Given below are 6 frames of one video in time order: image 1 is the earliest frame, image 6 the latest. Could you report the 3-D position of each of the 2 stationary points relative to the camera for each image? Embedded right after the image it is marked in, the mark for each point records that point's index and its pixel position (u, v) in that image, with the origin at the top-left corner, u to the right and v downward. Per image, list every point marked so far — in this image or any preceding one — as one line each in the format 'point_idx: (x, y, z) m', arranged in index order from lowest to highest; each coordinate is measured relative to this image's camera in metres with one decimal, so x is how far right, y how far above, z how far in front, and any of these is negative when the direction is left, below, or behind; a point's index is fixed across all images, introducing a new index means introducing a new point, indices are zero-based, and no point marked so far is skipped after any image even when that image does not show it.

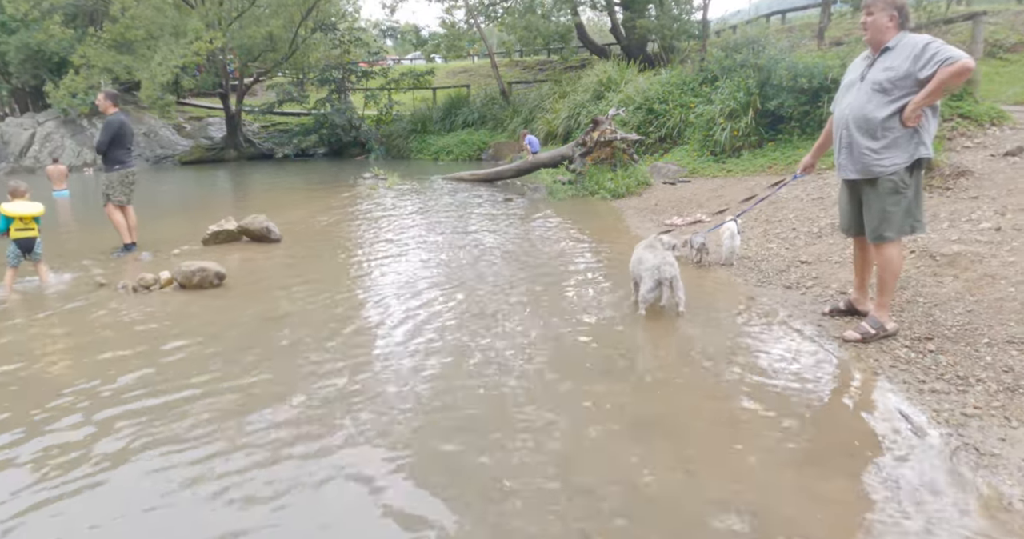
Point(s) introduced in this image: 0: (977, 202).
0: (+5.1, +0.7, +6.6) m
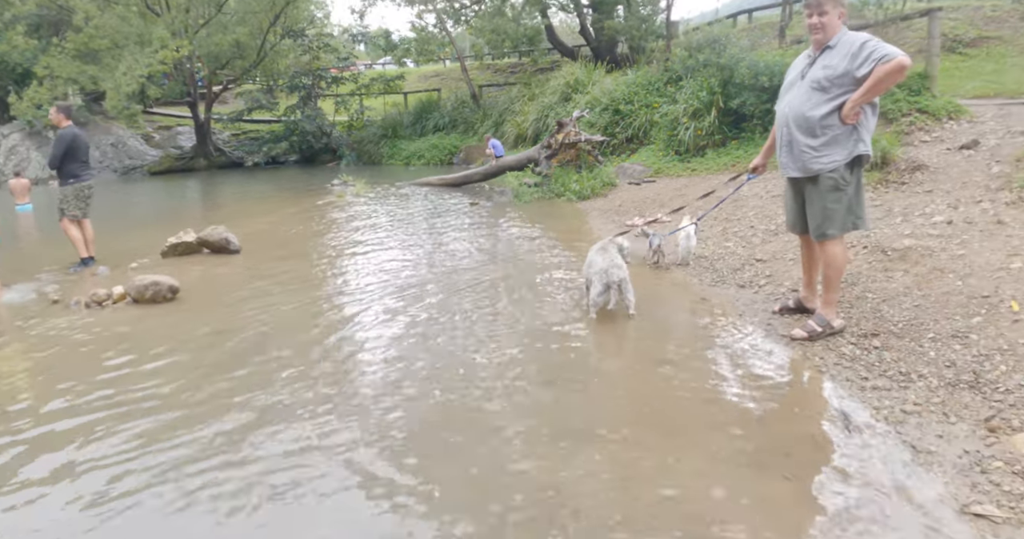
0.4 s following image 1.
0: (+4.6, +0.8, +6.6) m
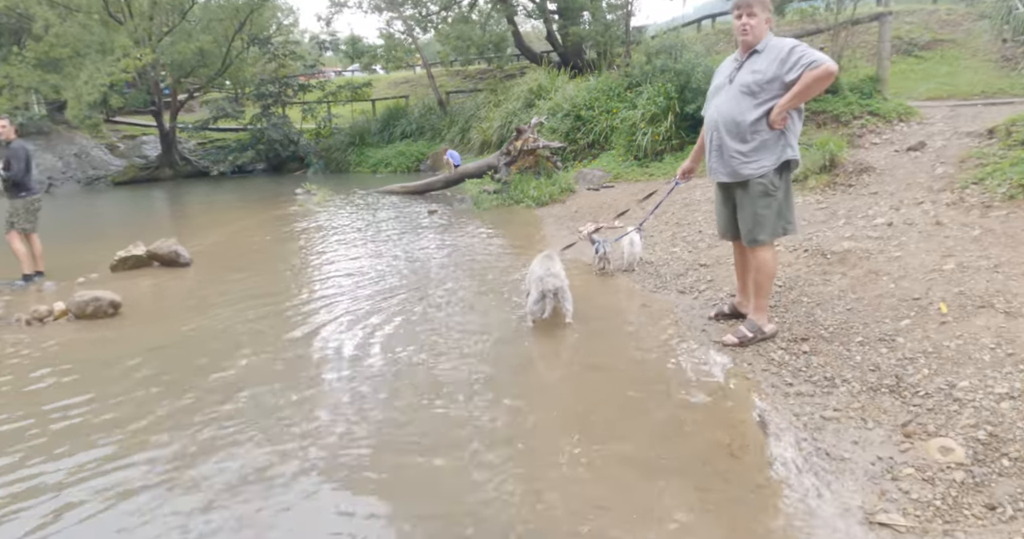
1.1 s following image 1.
0: (+4.0, +0.8, +6.6) m
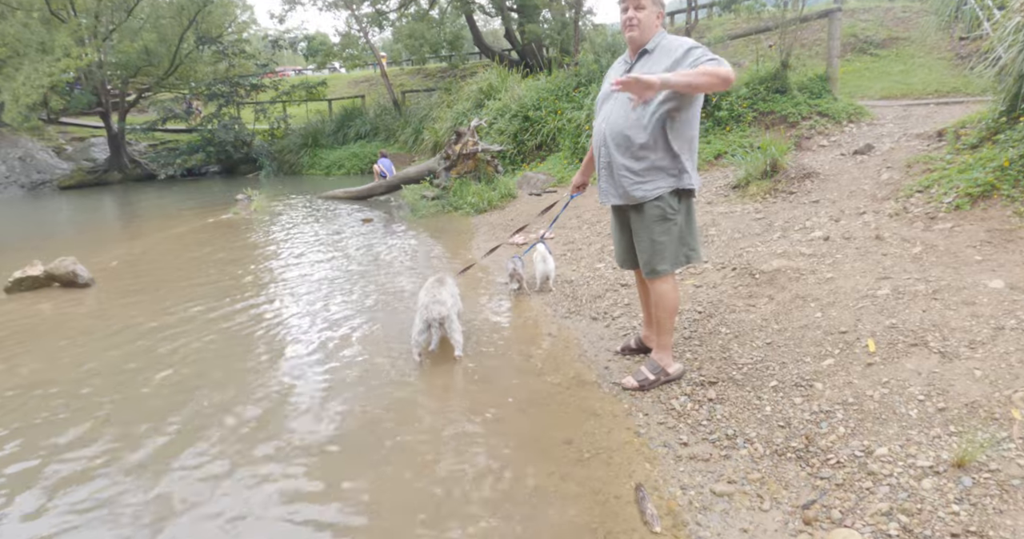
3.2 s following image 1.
0: (+3.1, +0.6, +6.1) m
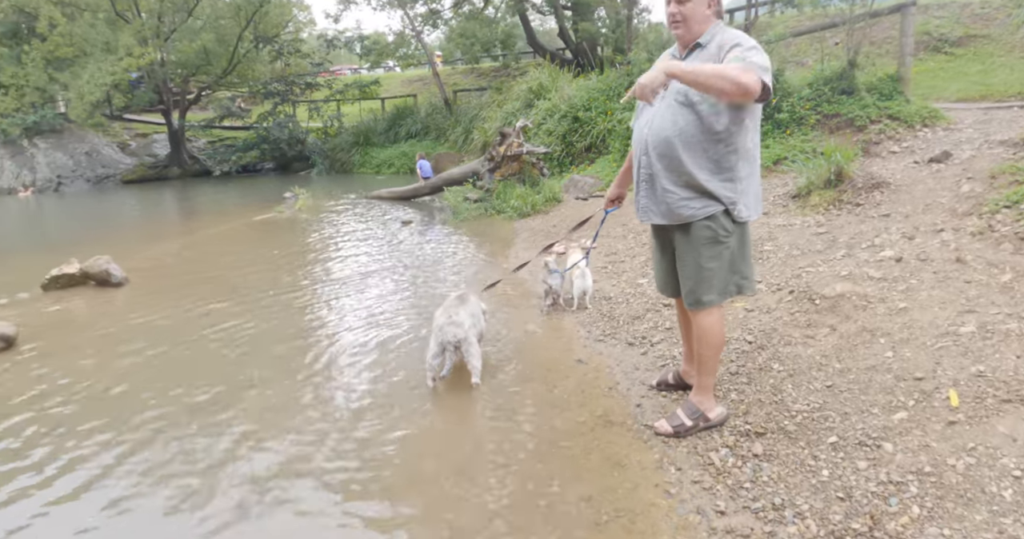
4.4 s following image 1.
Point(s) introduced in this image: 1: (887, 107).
0: (+3.4, +0.4, +5.5) m
1: (+5.1, +2.2, +8.1) m
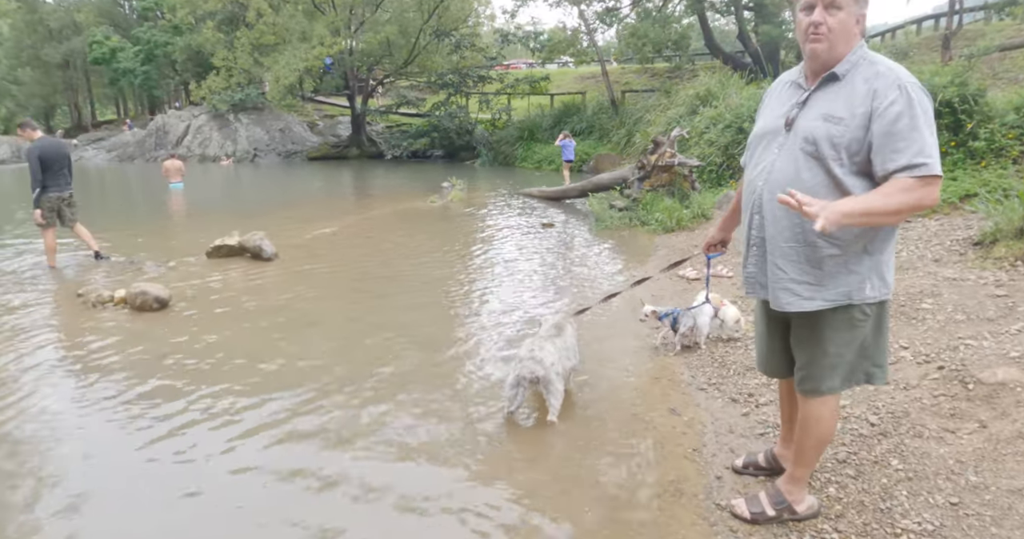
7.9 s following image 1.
0: (+4.3, -0.2, +4.5) m
1: (+6.7, +1.4, +6.6) m
